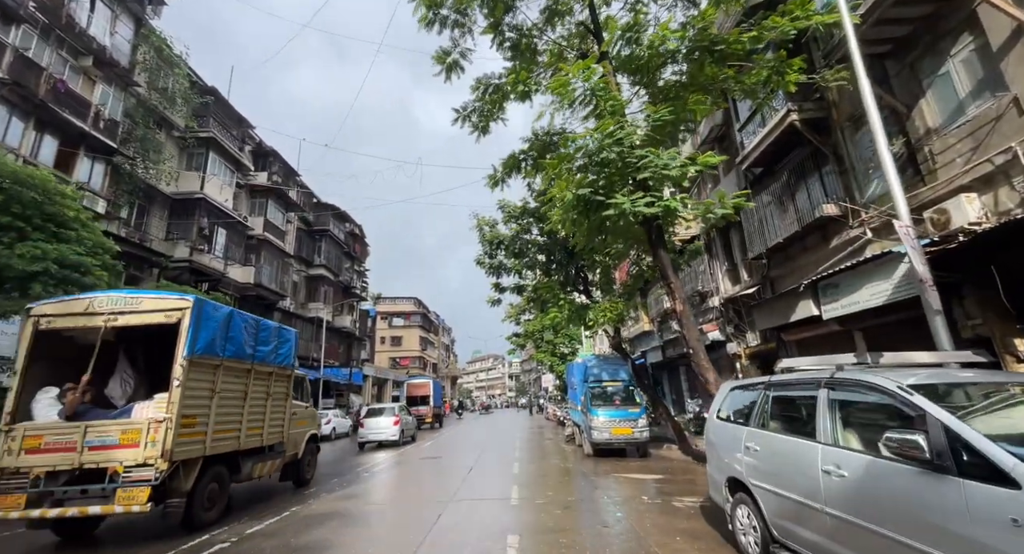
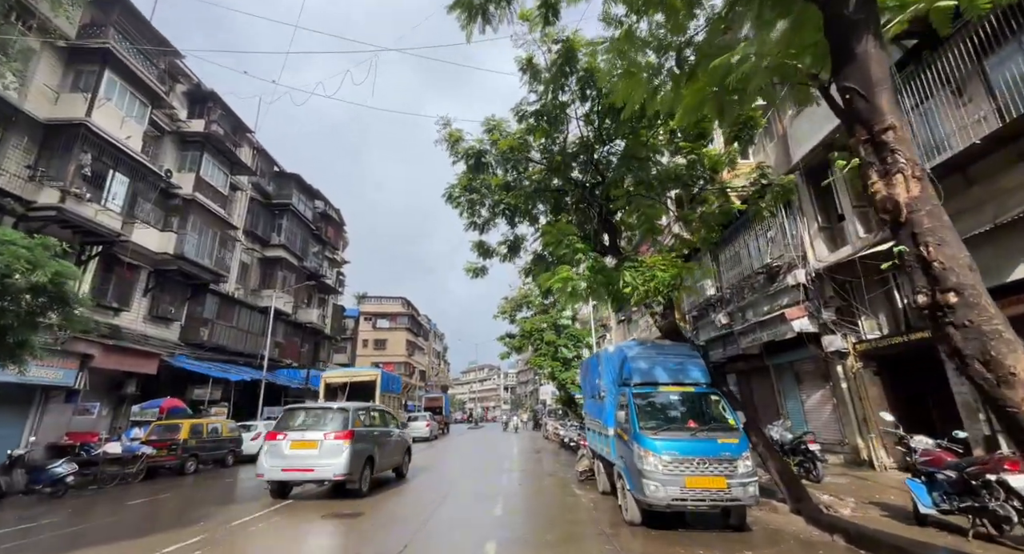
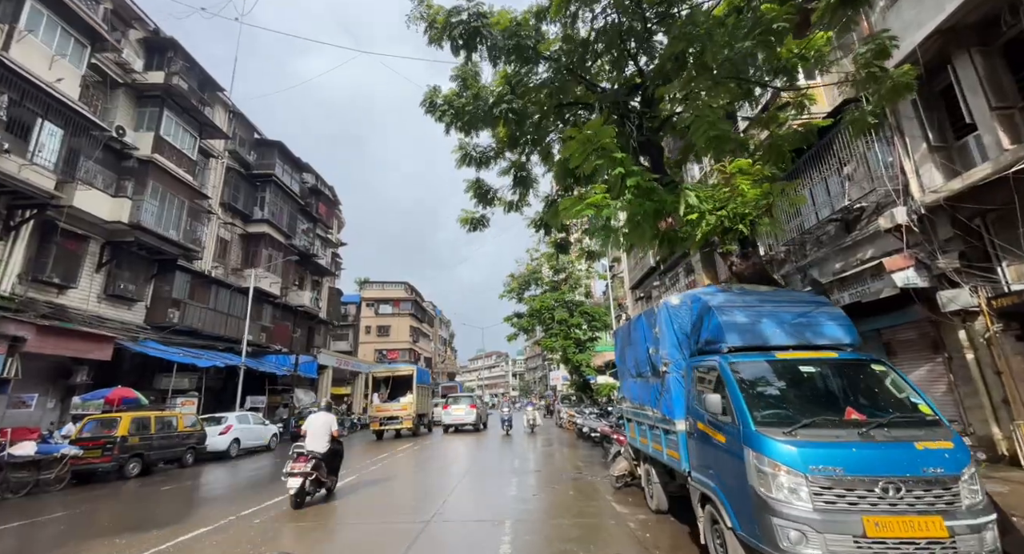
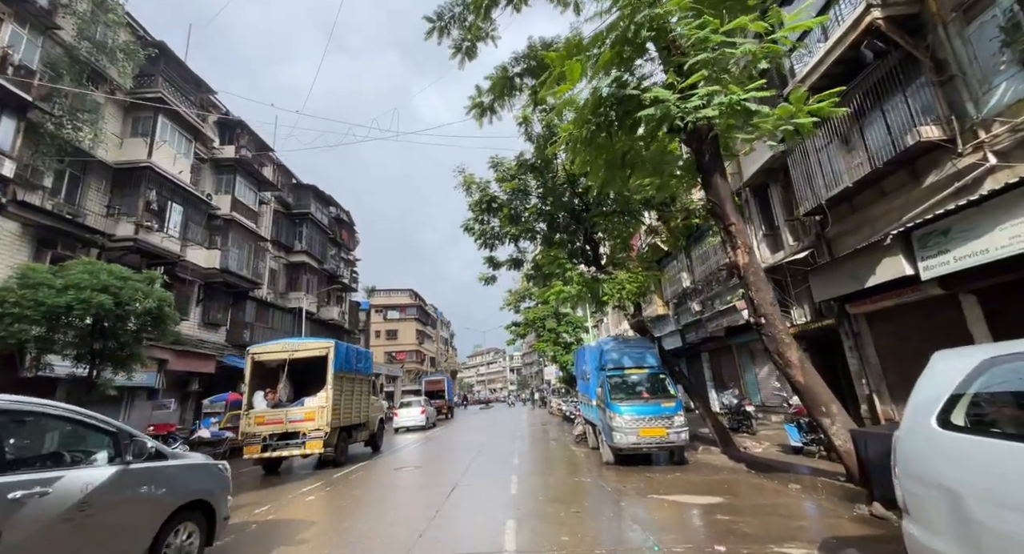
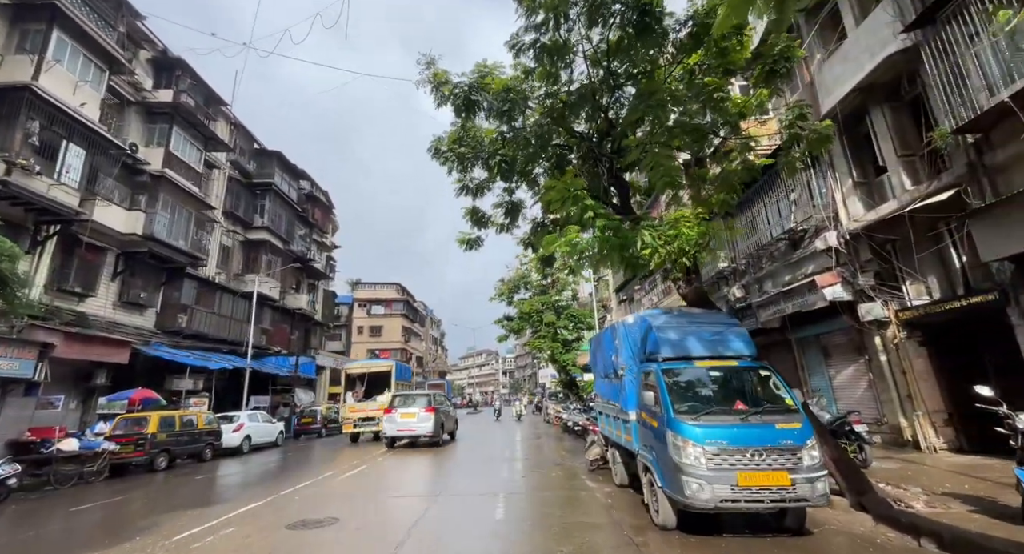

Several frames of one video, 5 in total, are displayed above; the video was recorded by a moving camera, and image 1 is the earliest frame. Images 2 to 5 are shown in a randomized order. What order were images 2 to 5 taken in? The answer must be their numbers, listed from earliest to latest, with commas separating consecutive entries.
4, 2, 5, 3
